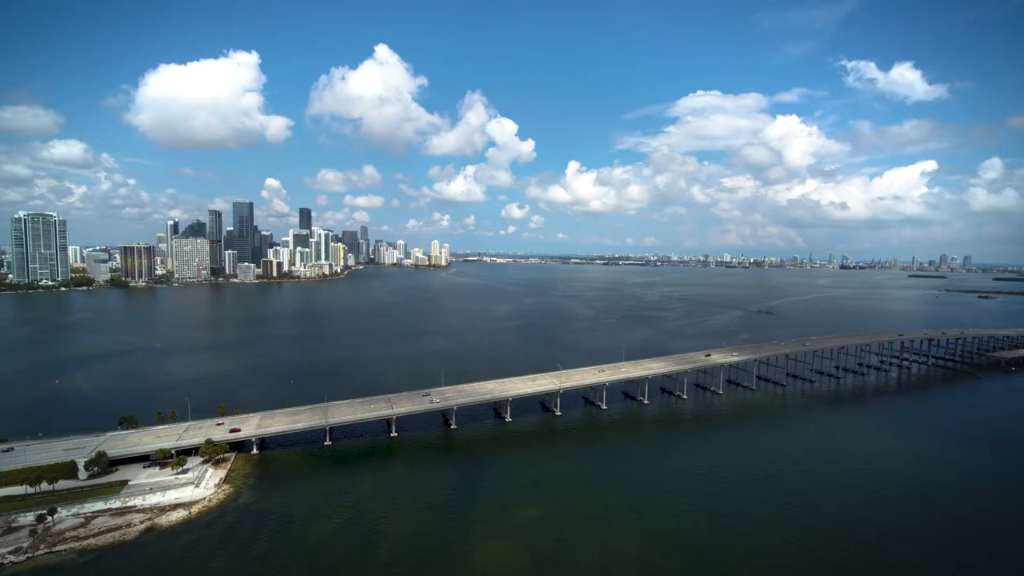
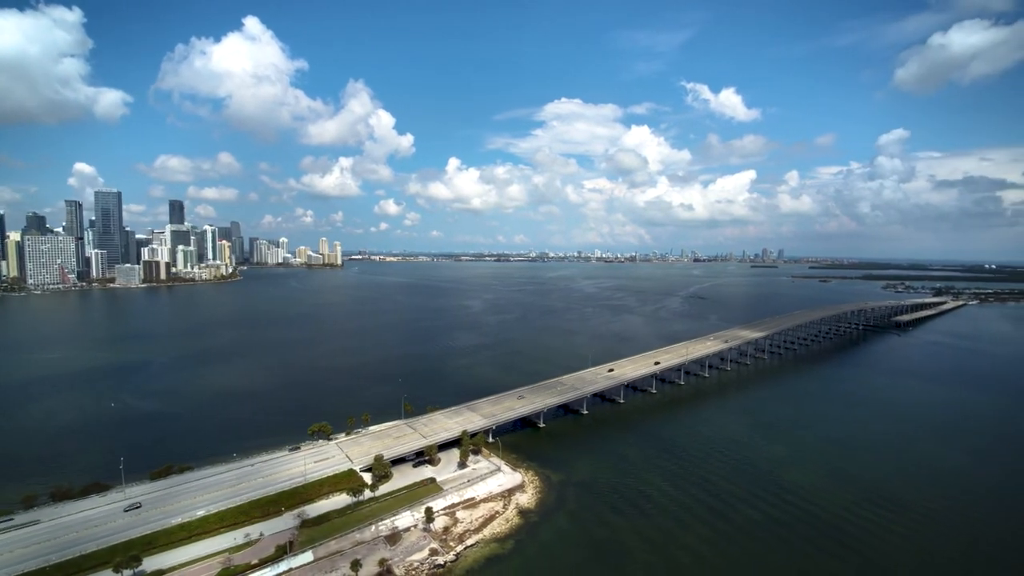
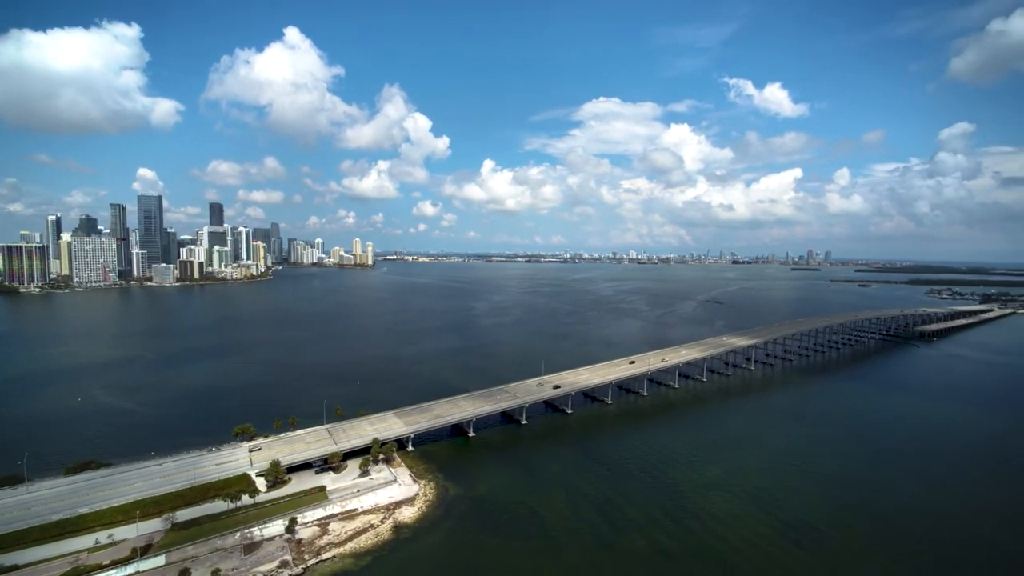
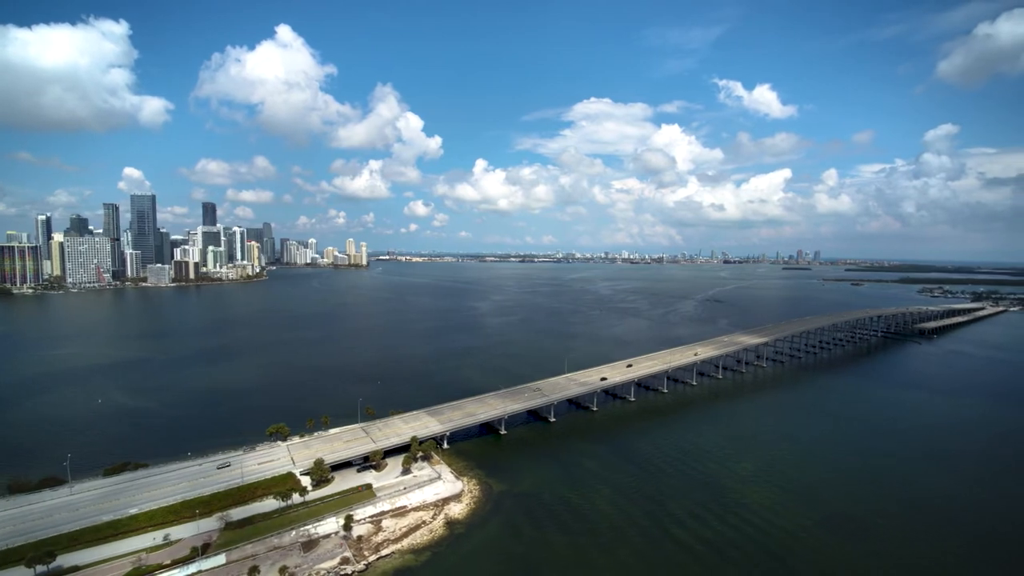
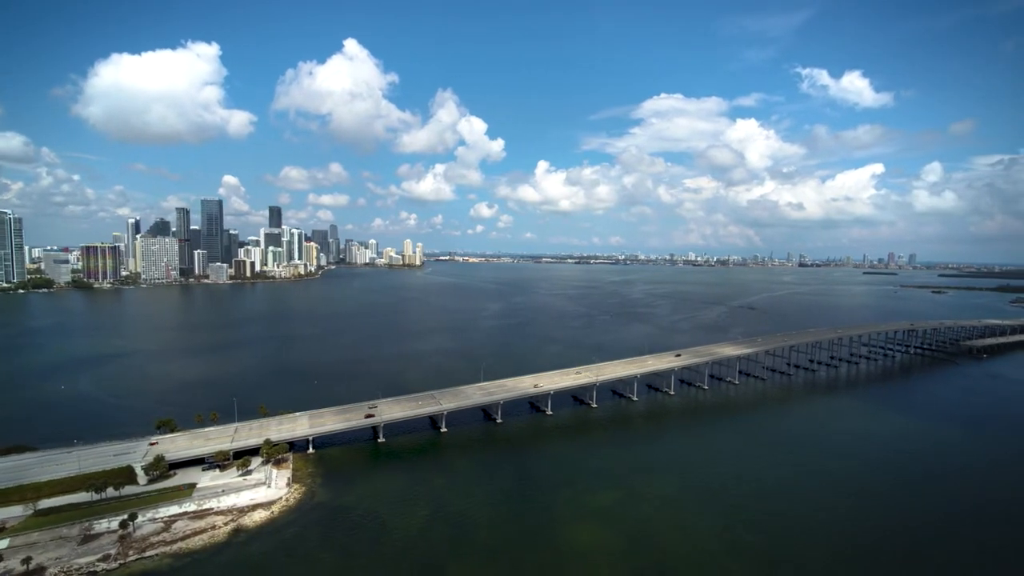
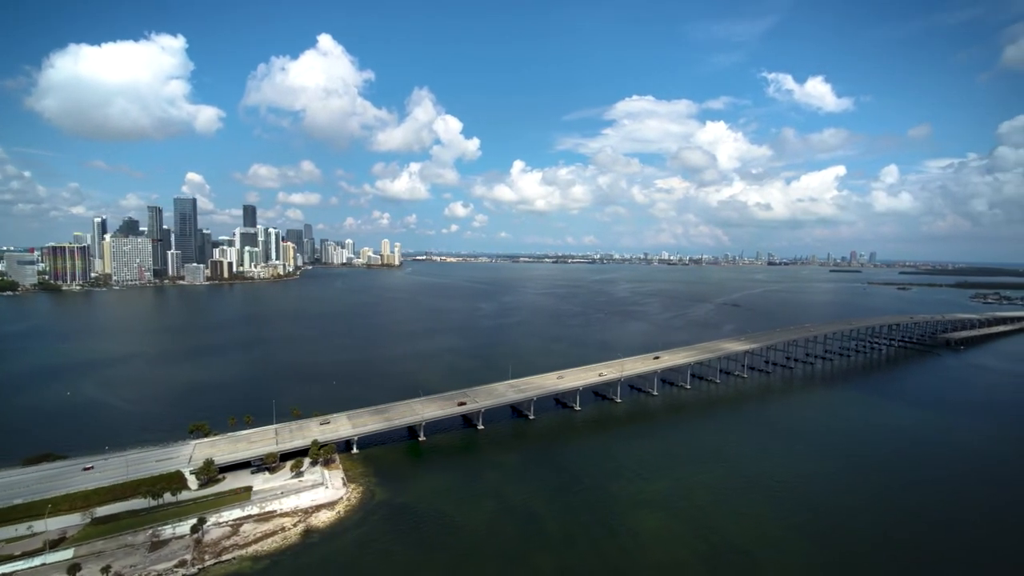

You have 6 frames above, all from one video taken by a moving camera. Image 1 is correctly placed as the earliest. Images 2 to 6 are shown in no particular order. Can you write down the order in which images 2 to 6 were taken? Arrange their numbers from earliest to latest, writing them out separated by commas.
5, 6, 3, 4, 2
